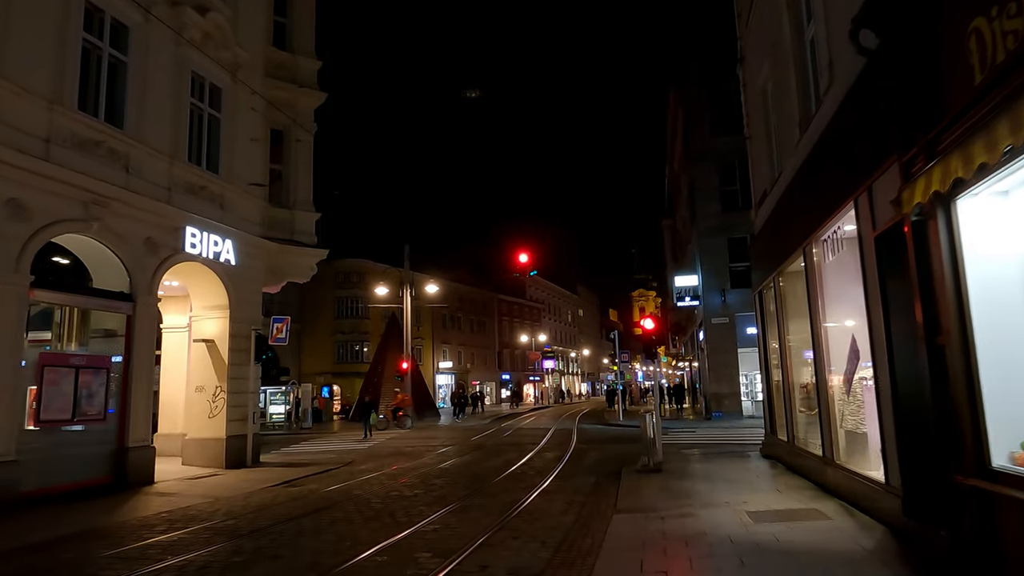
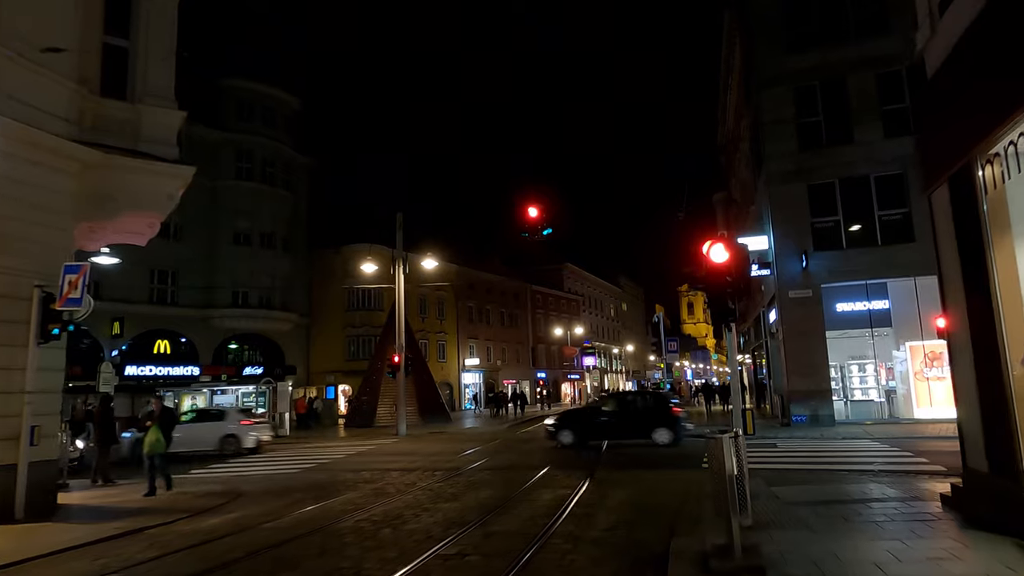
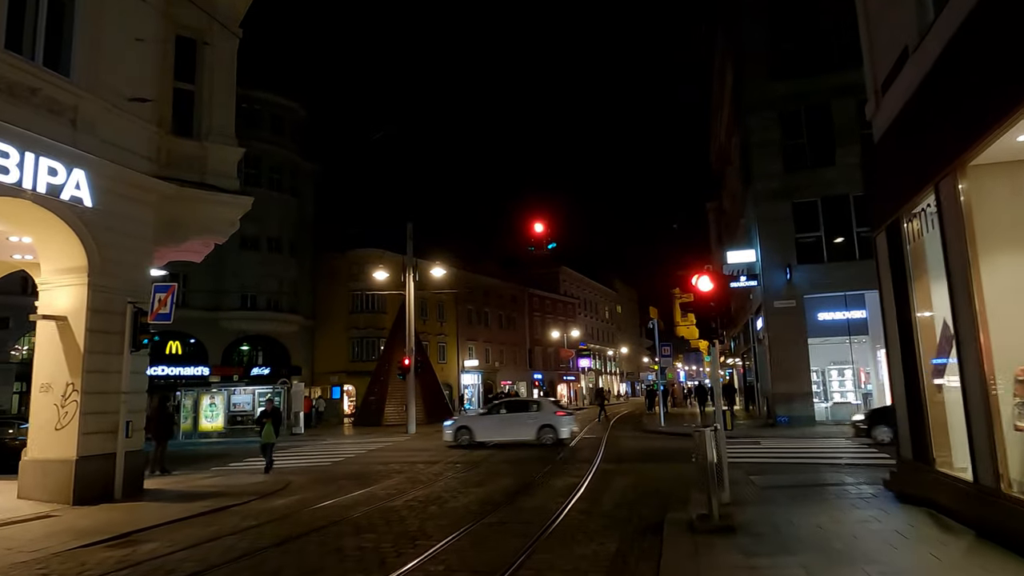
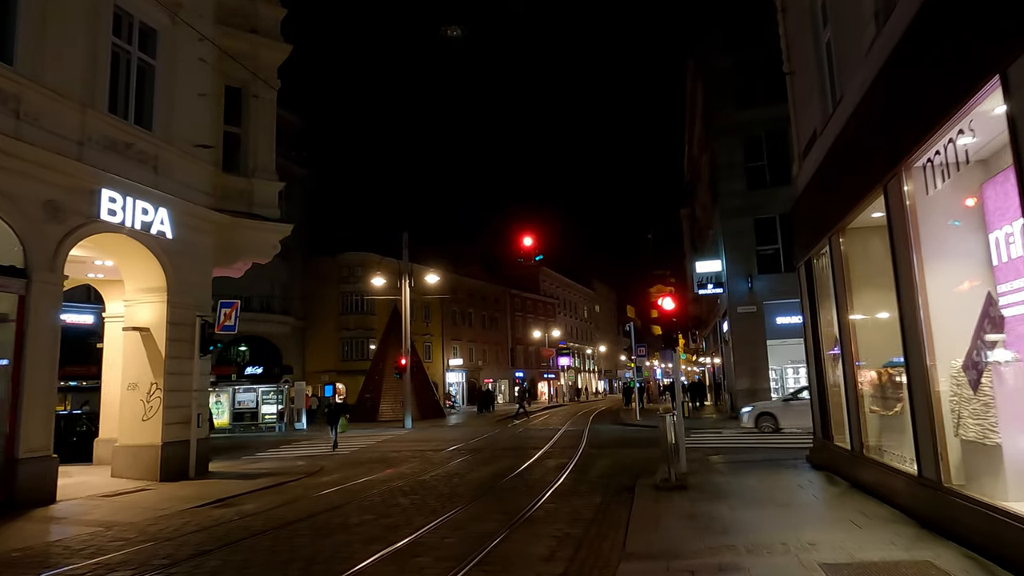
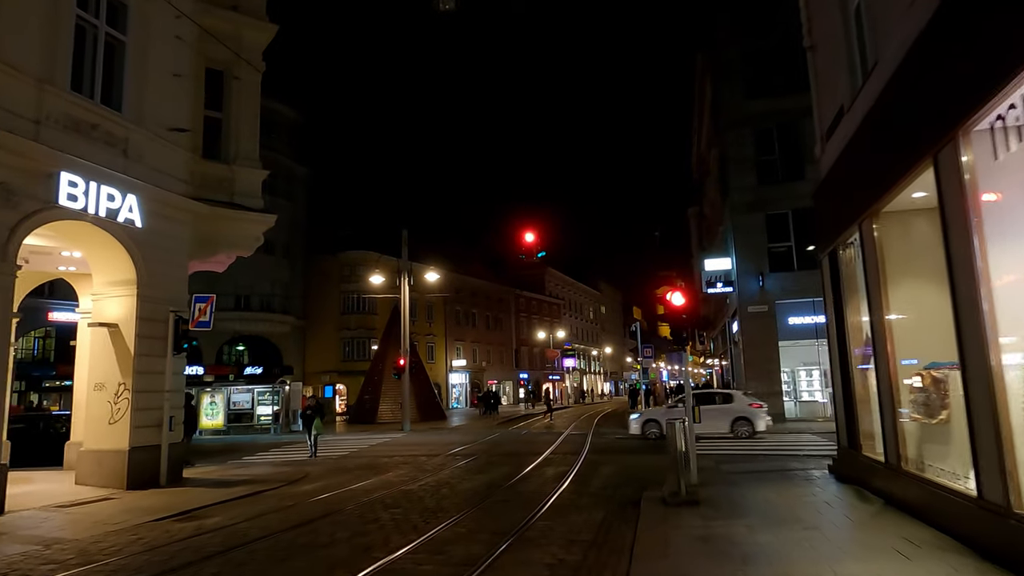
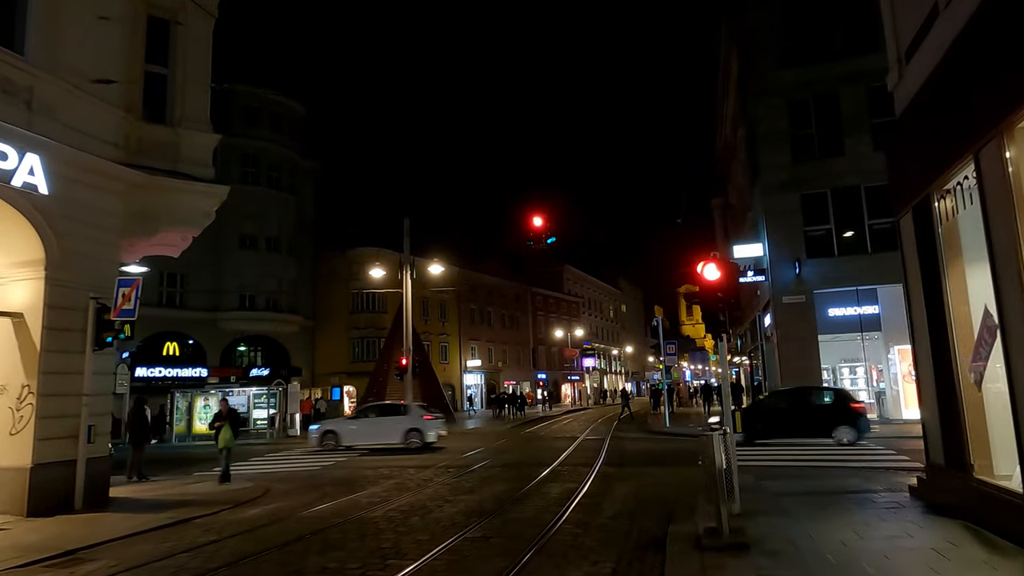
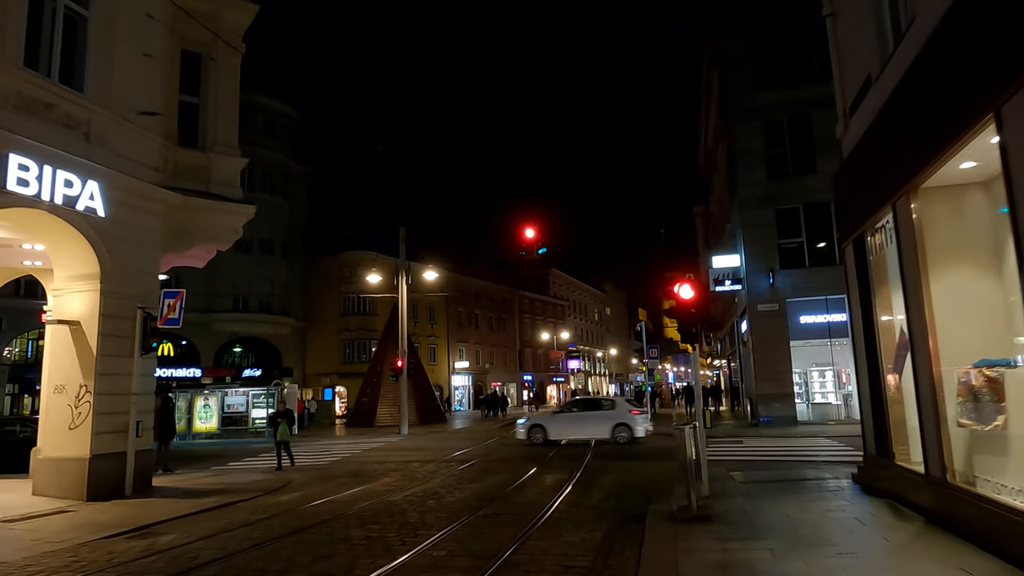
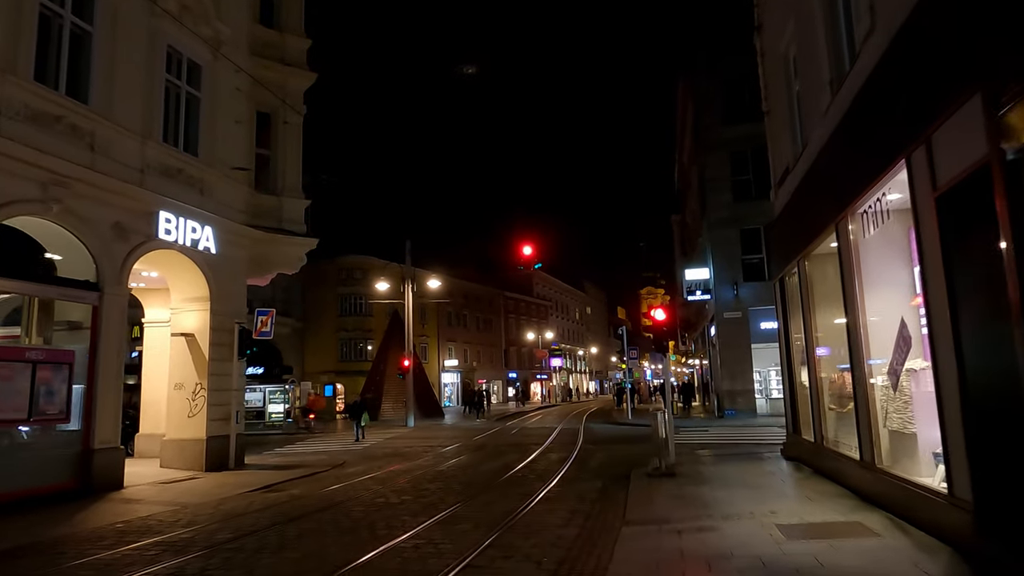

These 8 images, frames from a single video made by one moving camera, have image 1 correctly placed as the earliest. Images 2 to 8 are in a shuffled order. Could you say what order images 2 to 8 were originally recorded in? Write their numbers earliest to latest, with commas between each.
8, 4, 5, 7, 3, 6, 2
